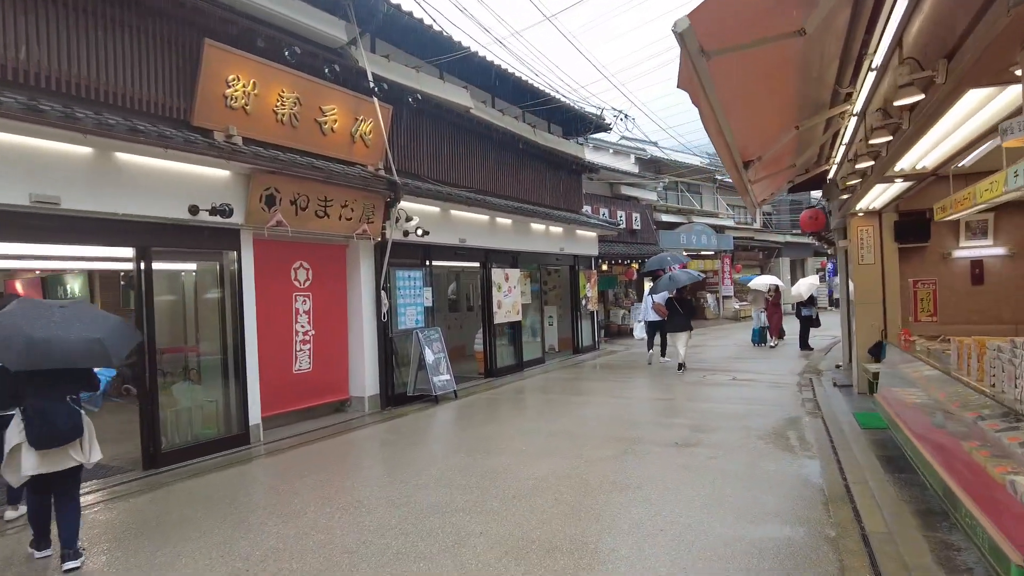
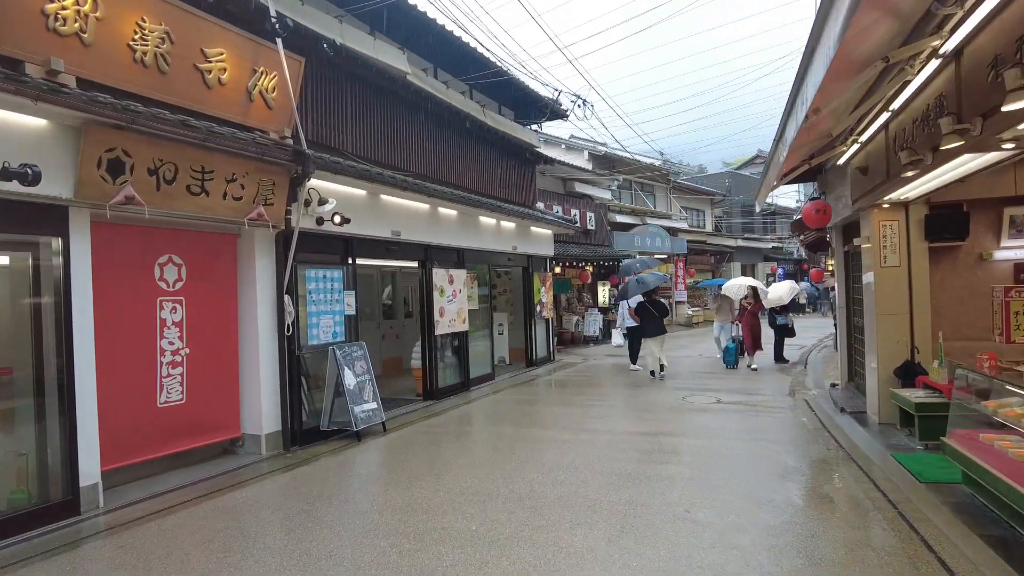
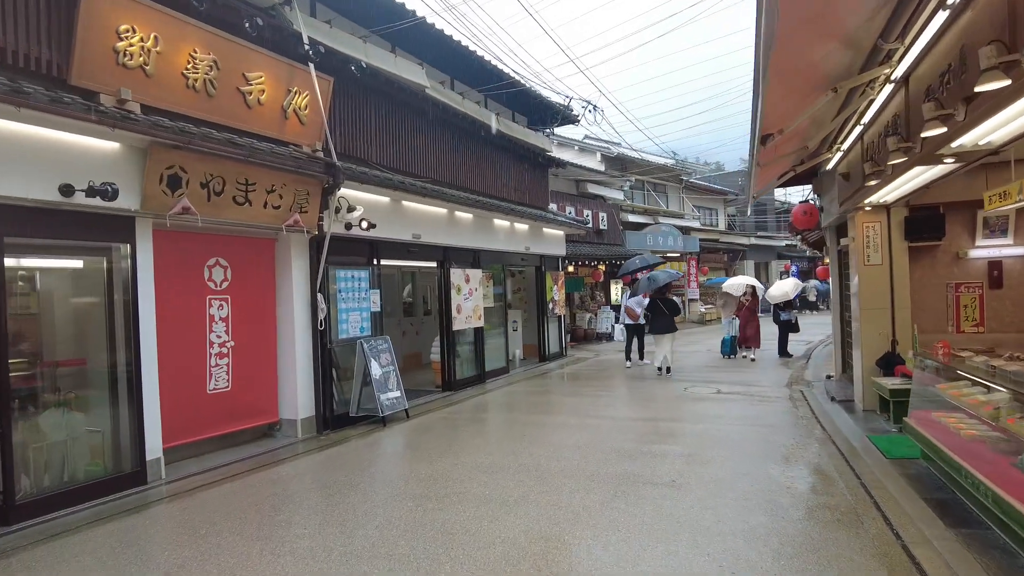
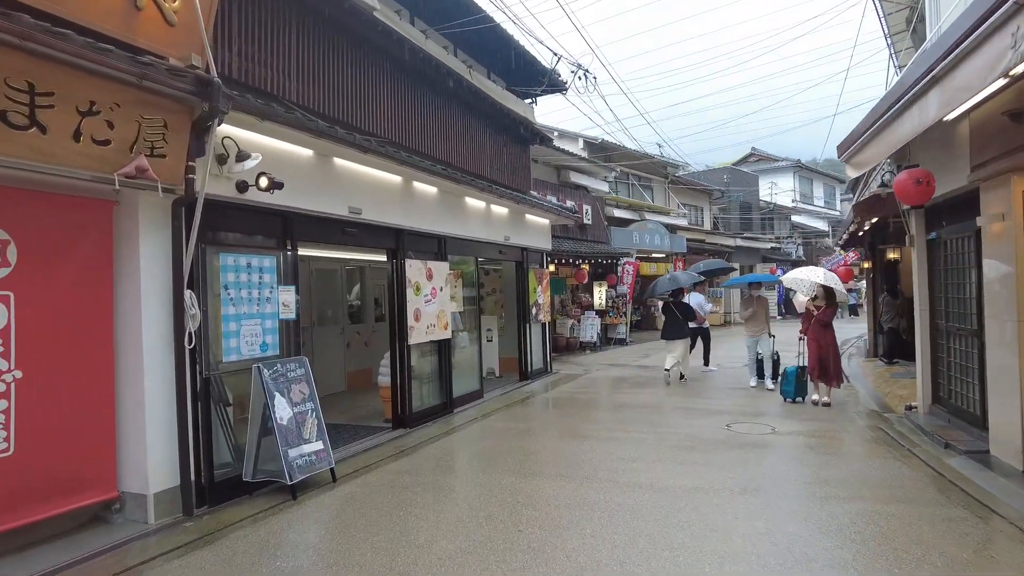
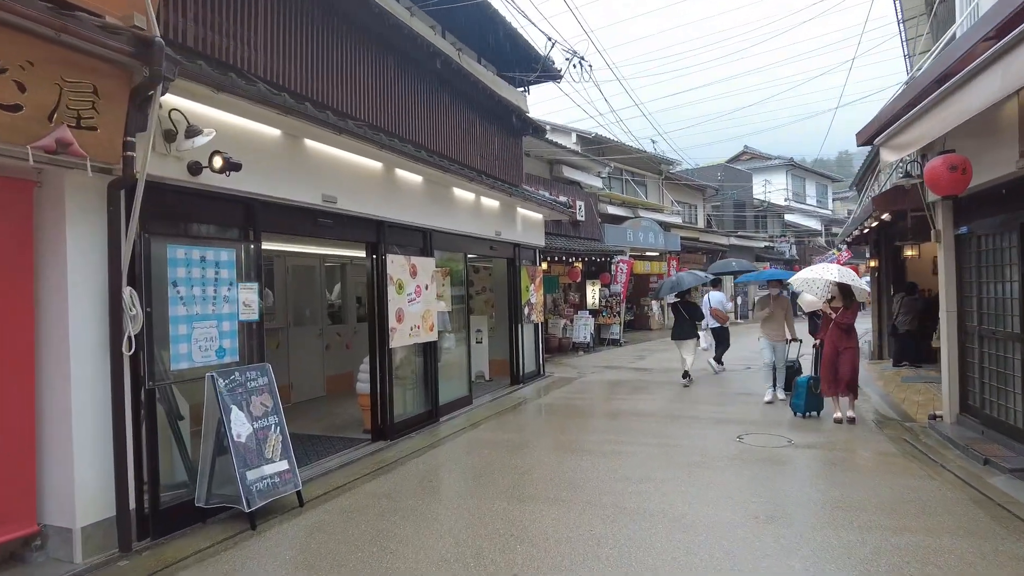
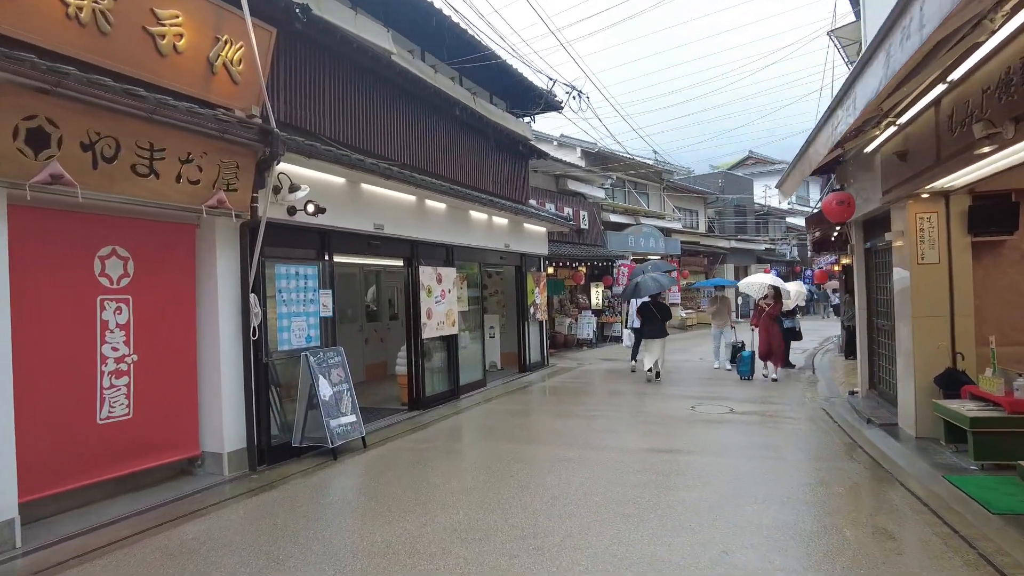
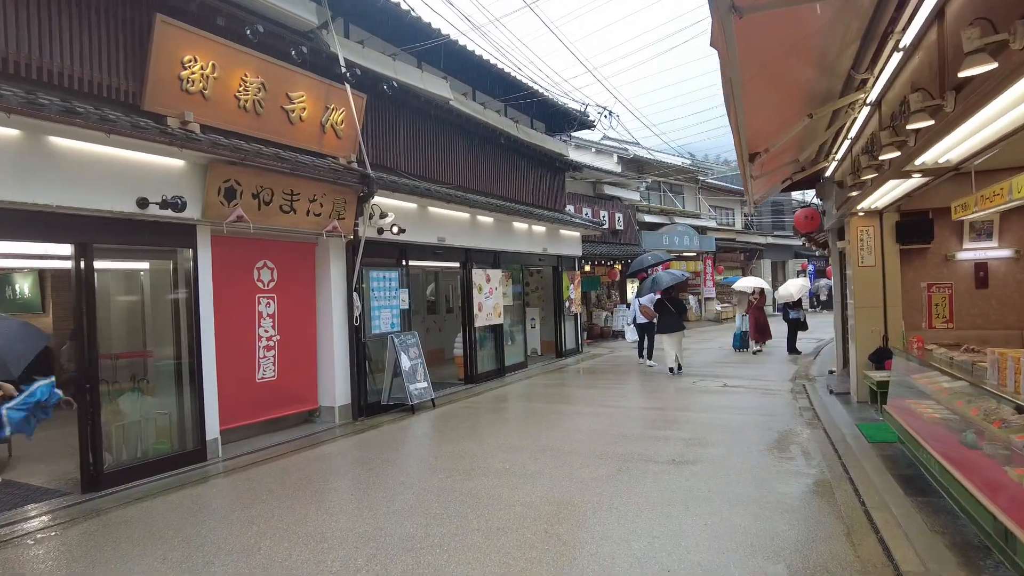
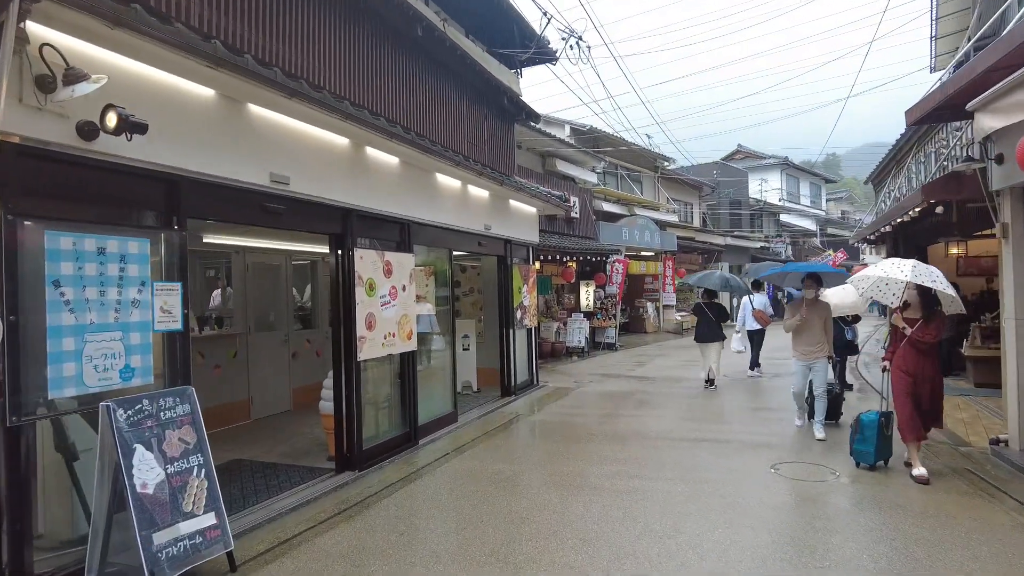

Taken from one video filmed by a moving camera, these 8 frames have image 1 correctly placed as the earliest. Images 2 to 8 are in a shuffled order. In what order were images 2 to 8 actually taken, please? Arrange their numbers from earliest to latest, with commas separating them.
7, 3, 2, 6, 4, 5, 8
